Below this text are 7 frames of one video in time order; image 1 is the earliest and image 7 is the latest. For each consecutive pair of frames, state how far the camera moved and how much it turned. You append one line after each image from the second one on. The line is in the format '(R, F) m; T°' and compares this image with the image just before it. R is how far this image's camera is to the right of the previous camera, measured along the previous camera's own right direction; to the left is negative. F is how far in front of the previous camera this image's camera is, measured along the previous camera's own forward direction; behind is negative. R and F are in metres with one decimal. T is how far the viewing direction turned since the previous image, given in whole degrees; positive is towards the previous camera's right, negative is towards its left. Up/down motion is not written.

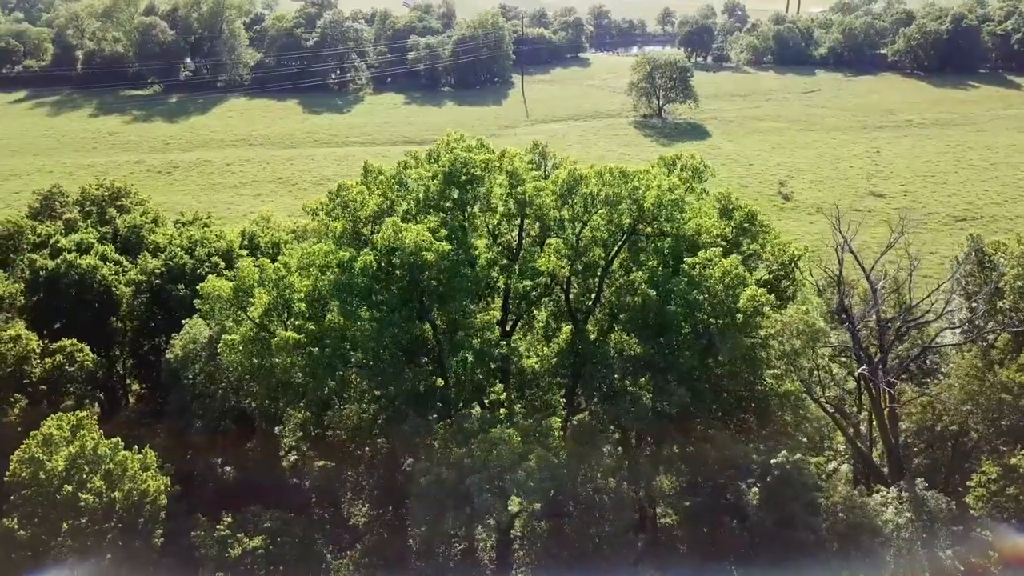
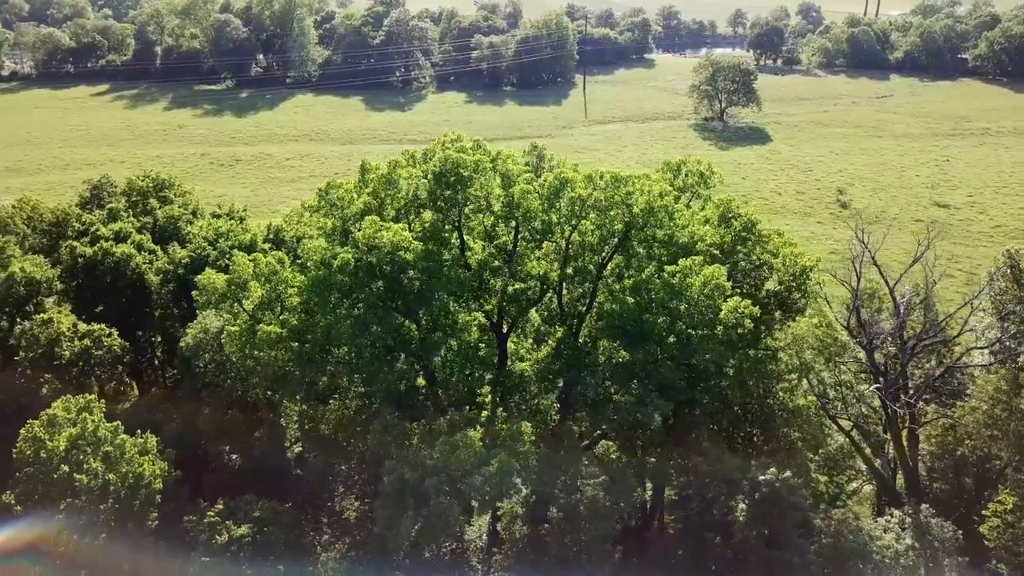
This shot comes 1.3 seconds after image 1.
(+2.1, +0.3) m; -4°
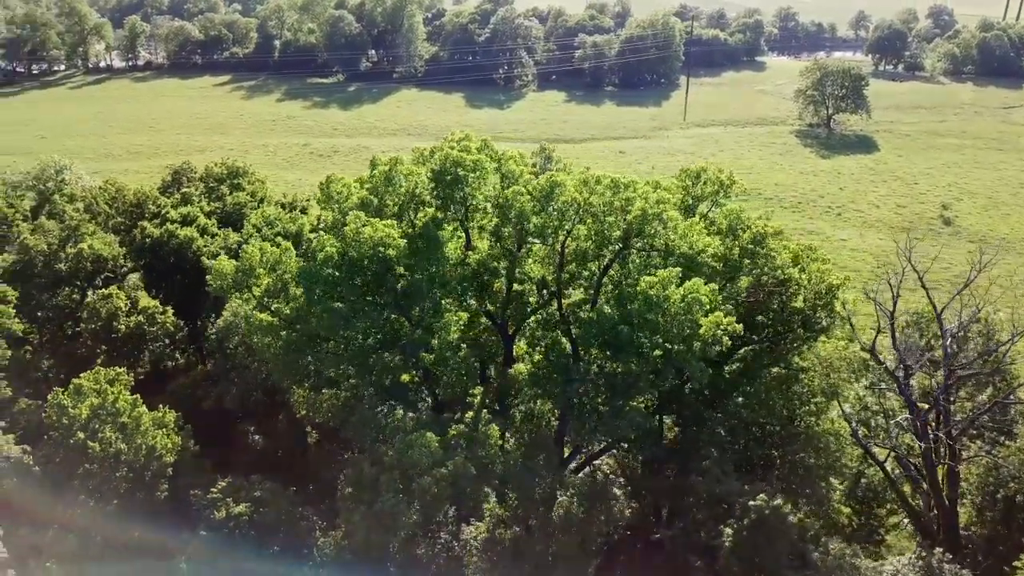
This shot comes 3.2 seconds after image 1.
(+2.9, +0.5) m; -6°
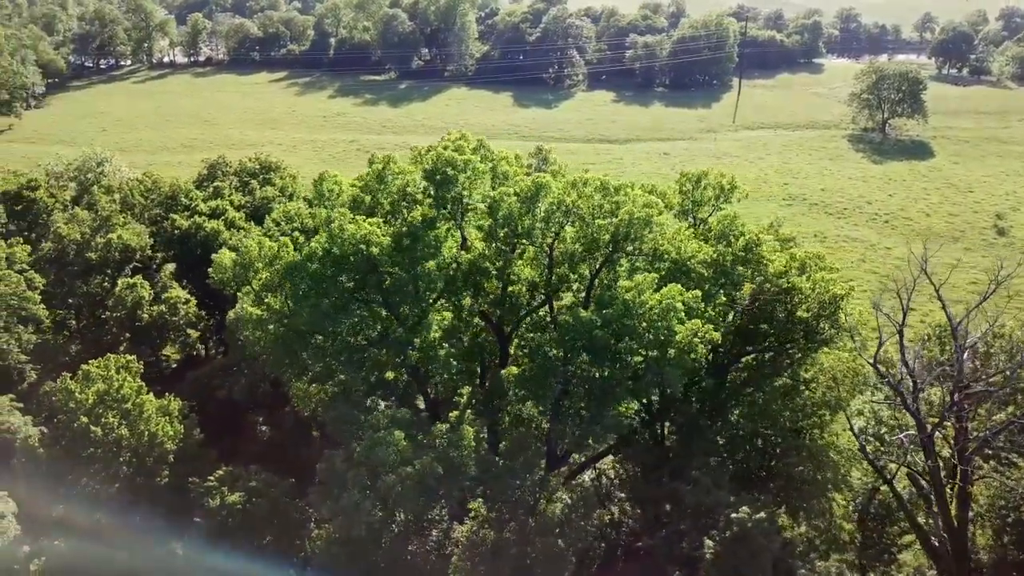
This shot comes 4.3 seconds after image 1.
(+1.7, +0.1) m; -3°
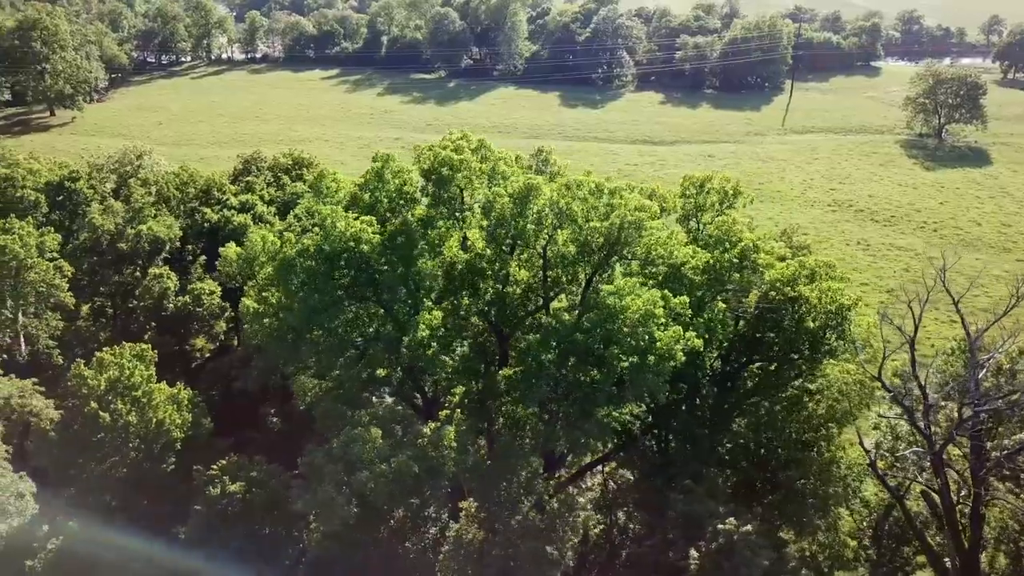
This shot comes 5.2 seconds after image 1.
(+1.5, +0.1) m; -3°
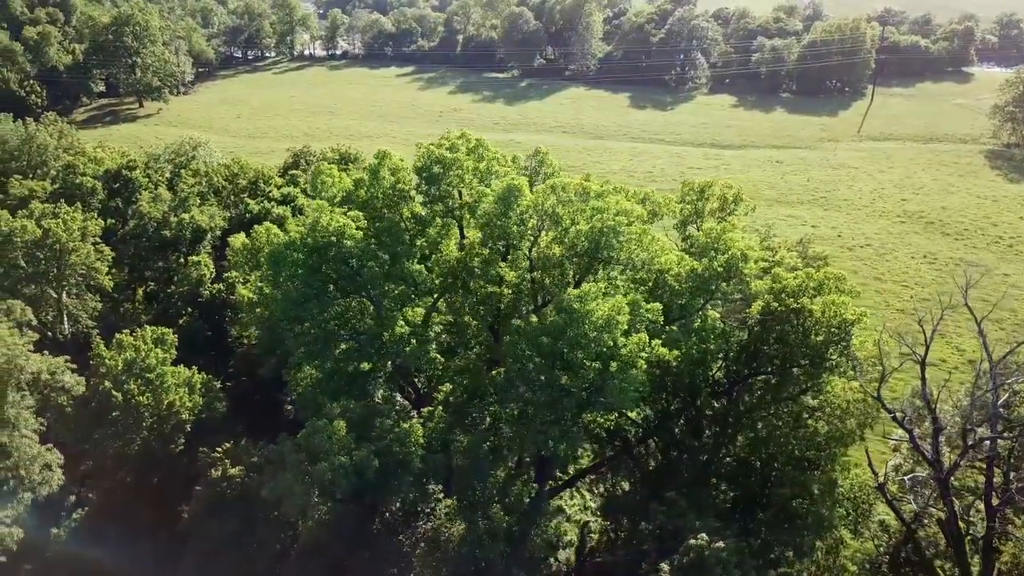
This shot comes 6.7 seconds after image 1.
(+2.4, +0.1) m; -5°
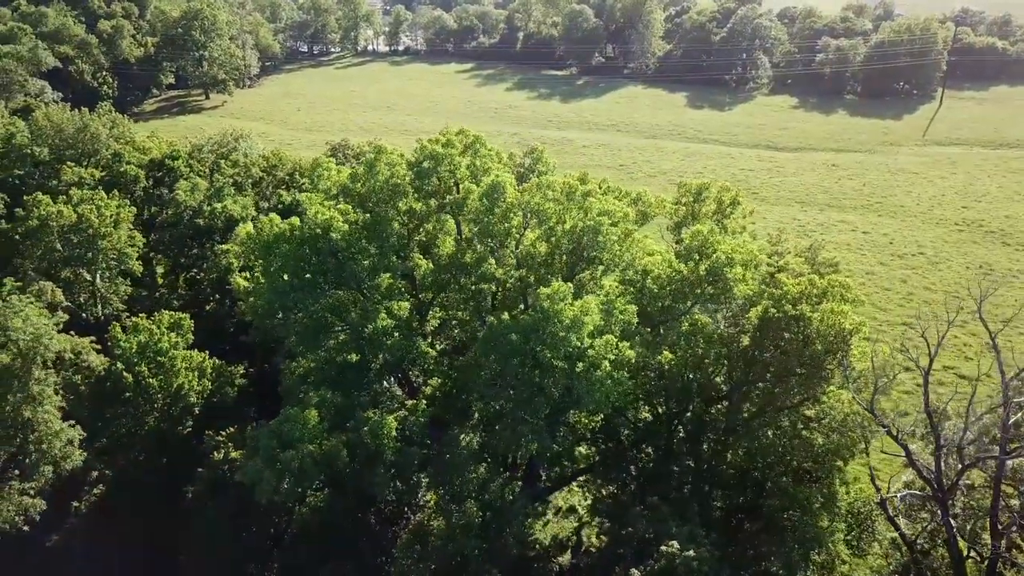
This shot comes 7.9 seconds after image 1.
(+2.0, 0.0) m; -4°
